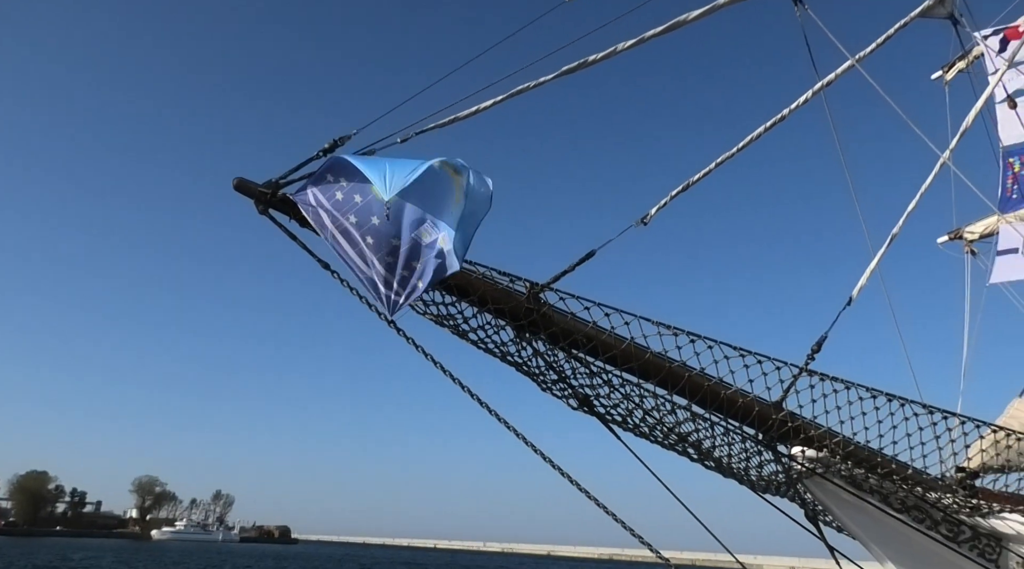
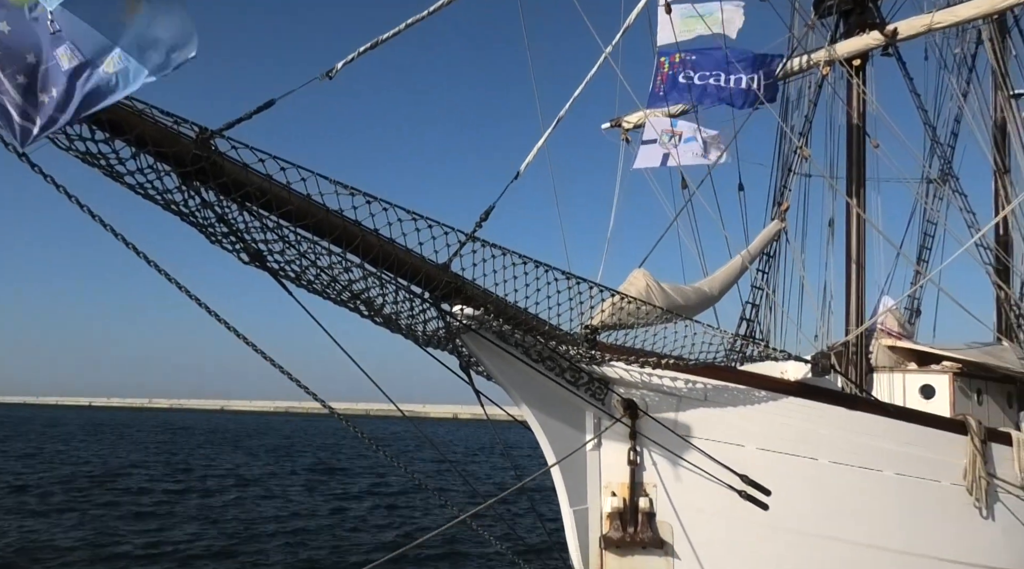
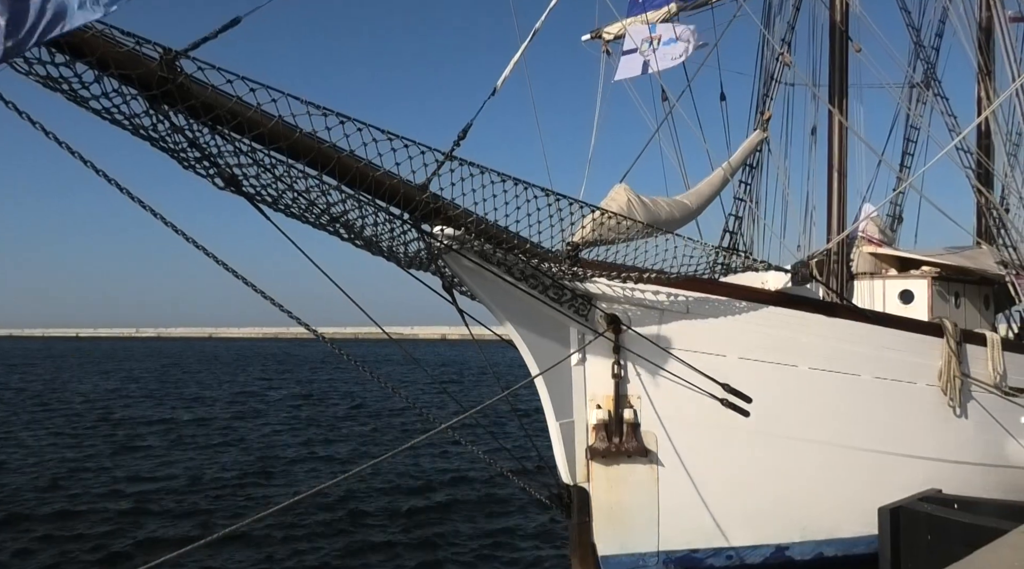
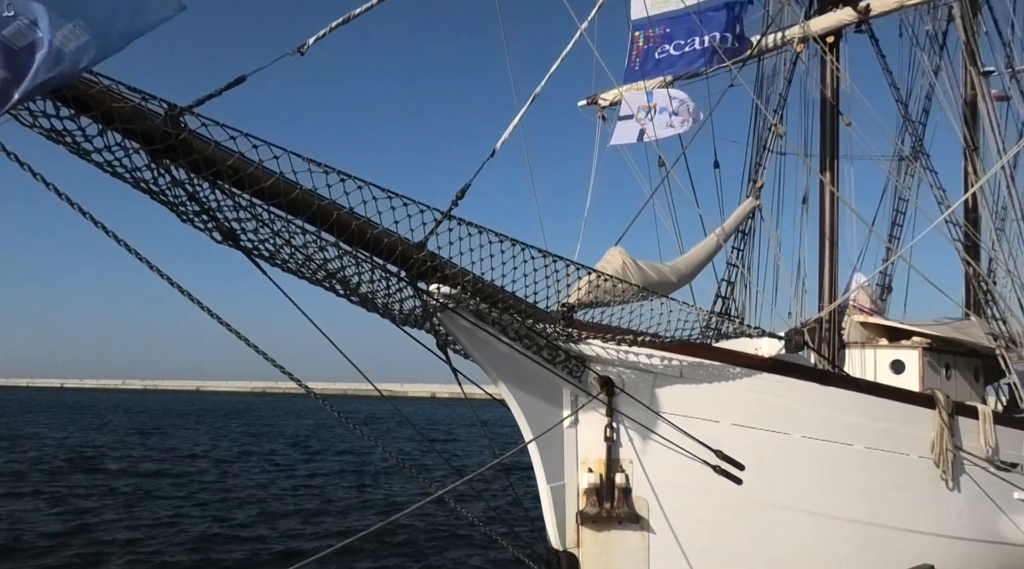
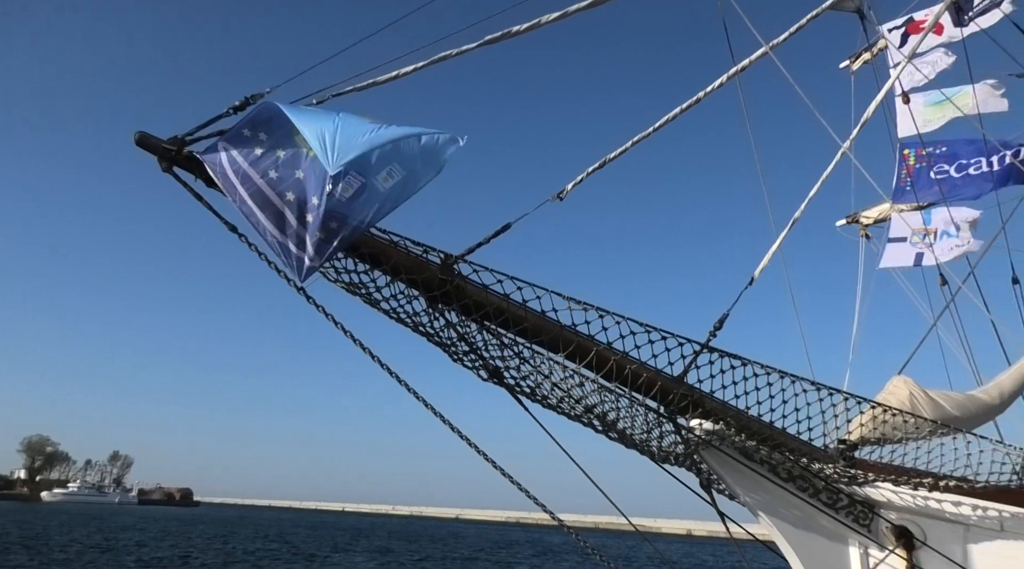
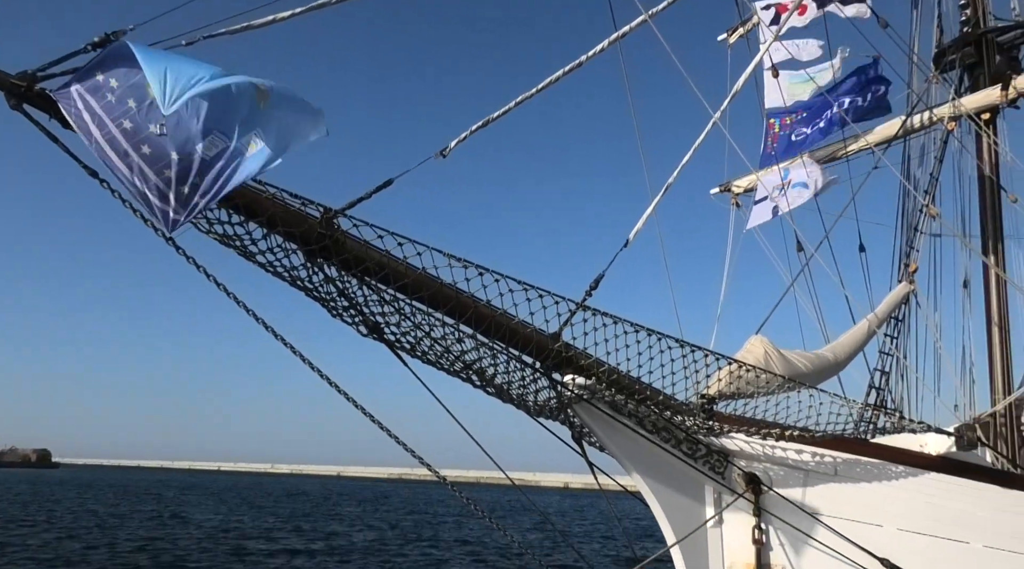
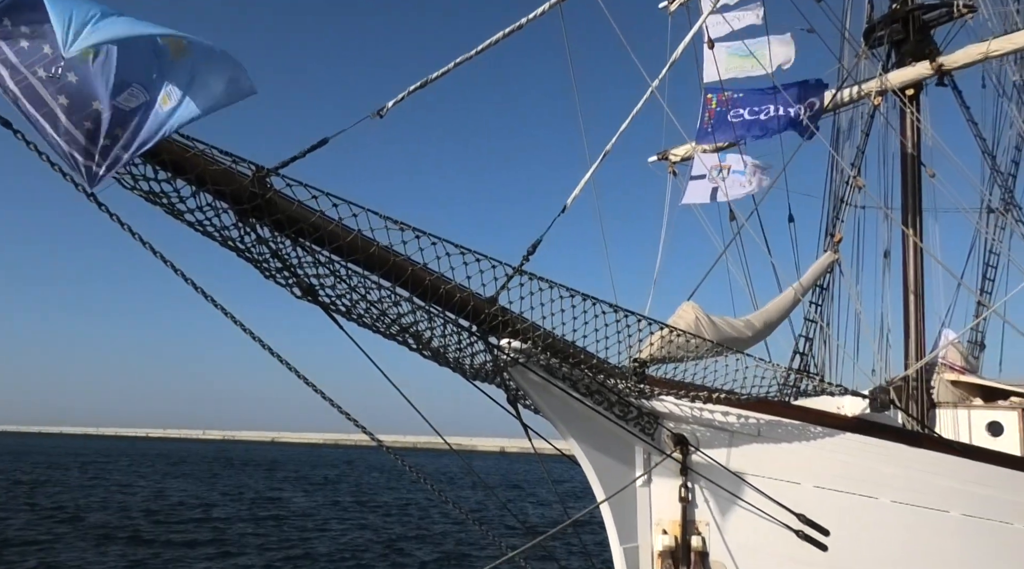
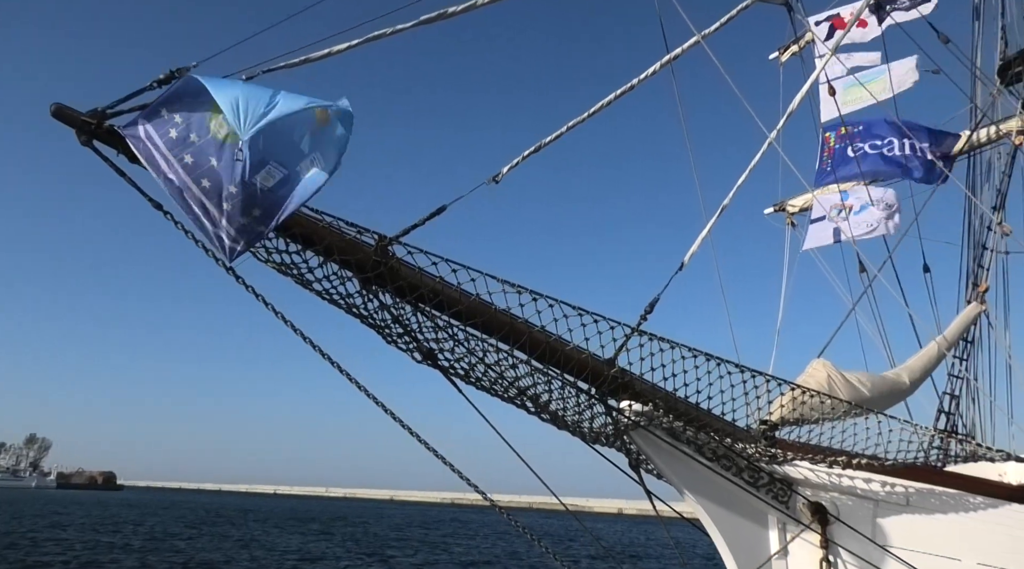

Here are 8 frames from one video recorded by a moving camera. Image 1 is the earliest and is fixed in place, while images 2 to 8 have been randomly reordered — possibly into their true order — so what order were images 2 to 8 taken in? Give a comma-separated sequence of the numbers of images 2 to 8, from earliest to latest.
5, 8, 6, 7, 2, 4, 3
